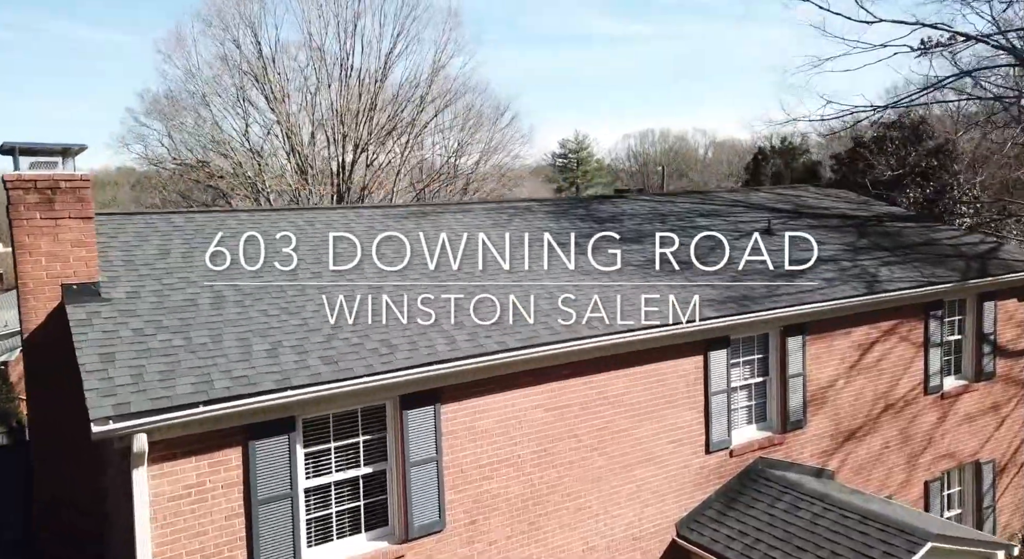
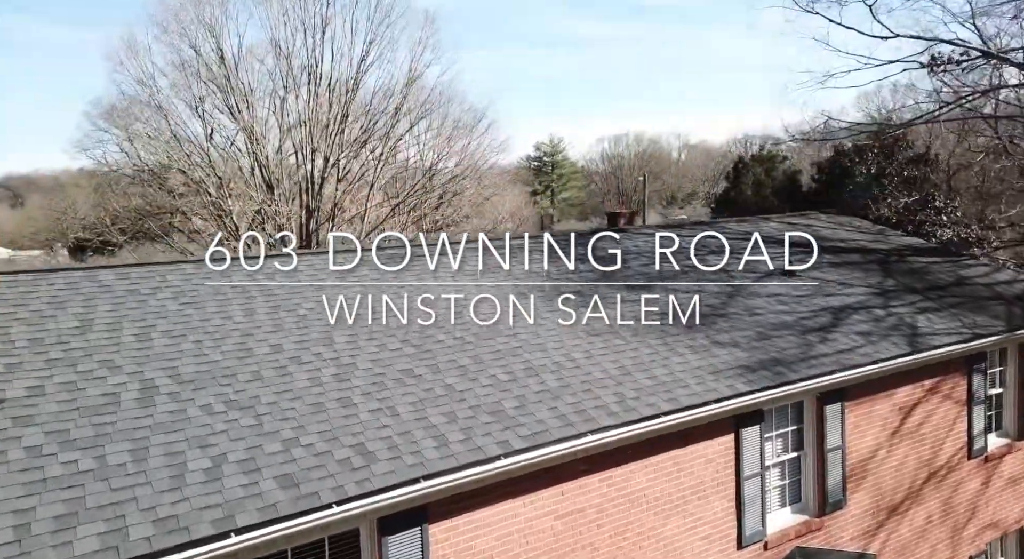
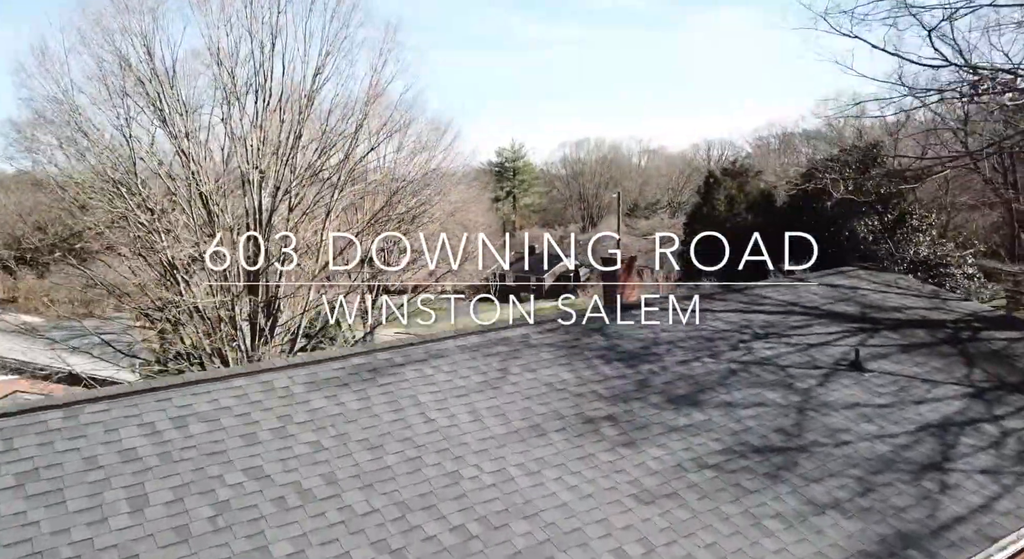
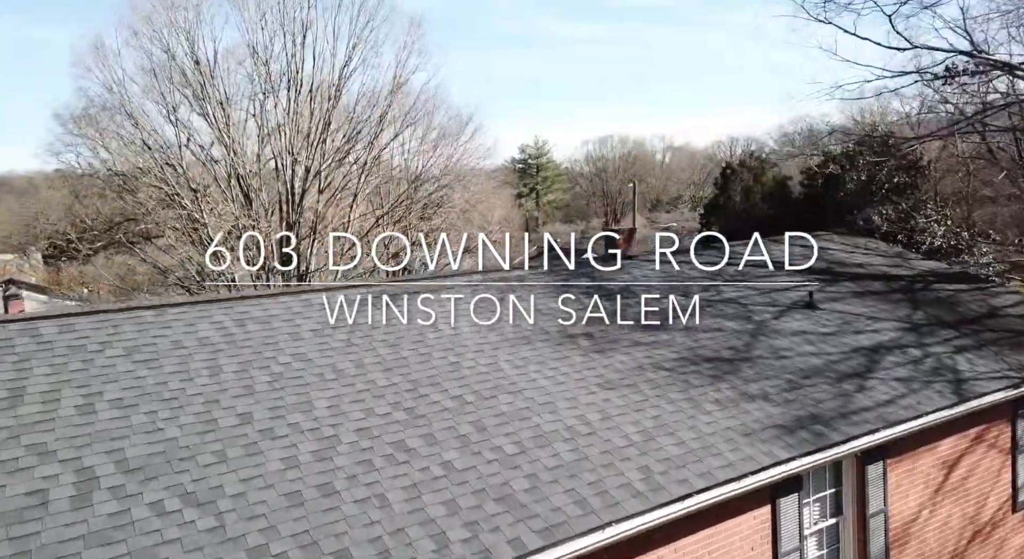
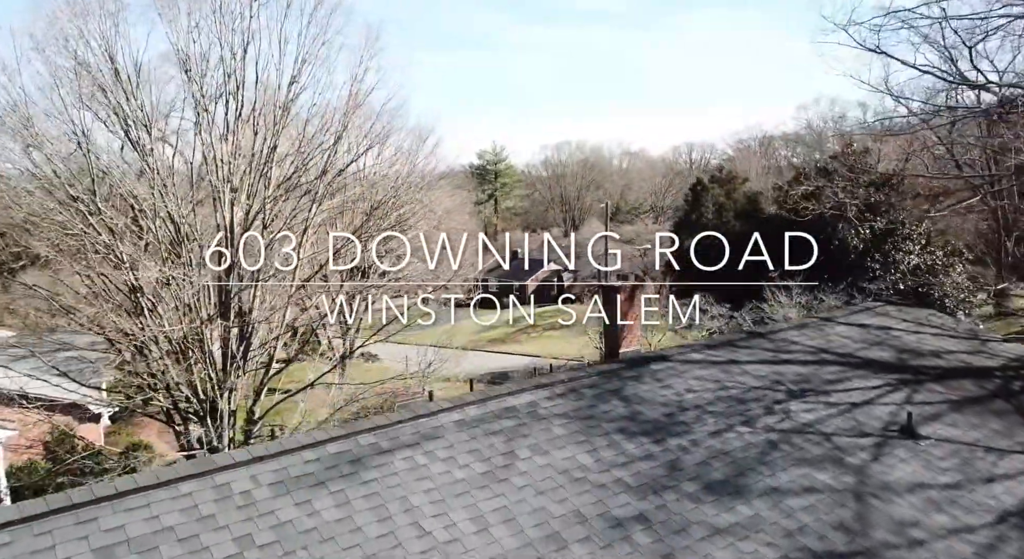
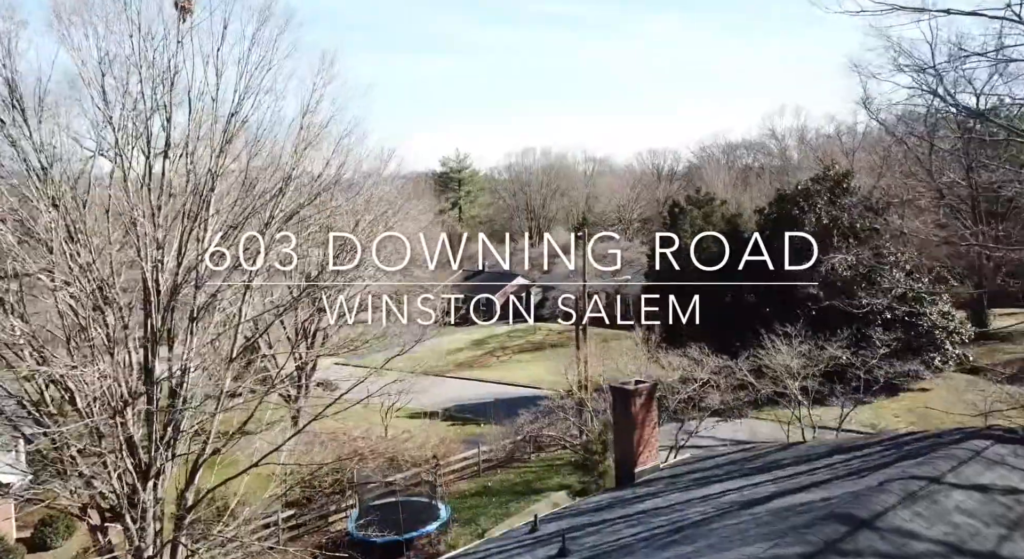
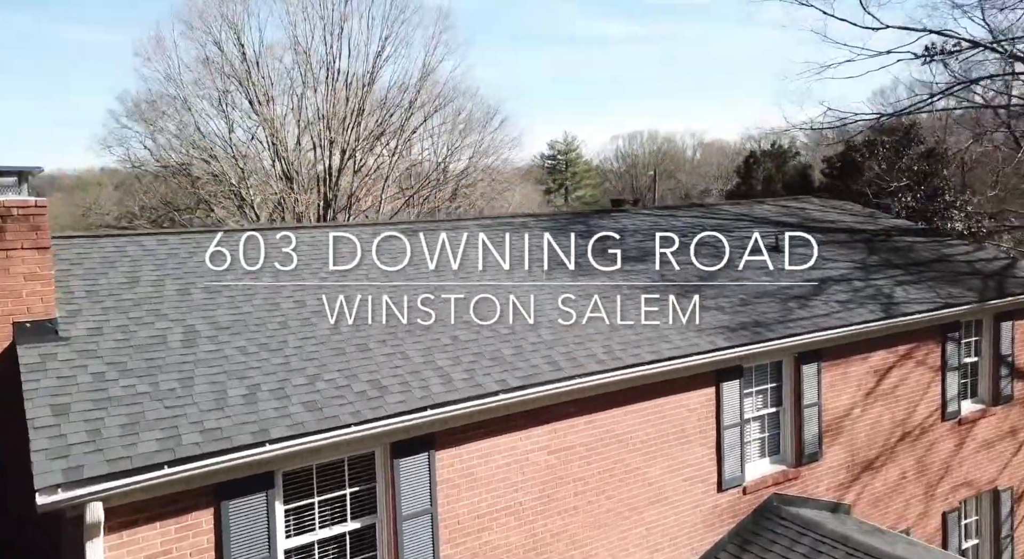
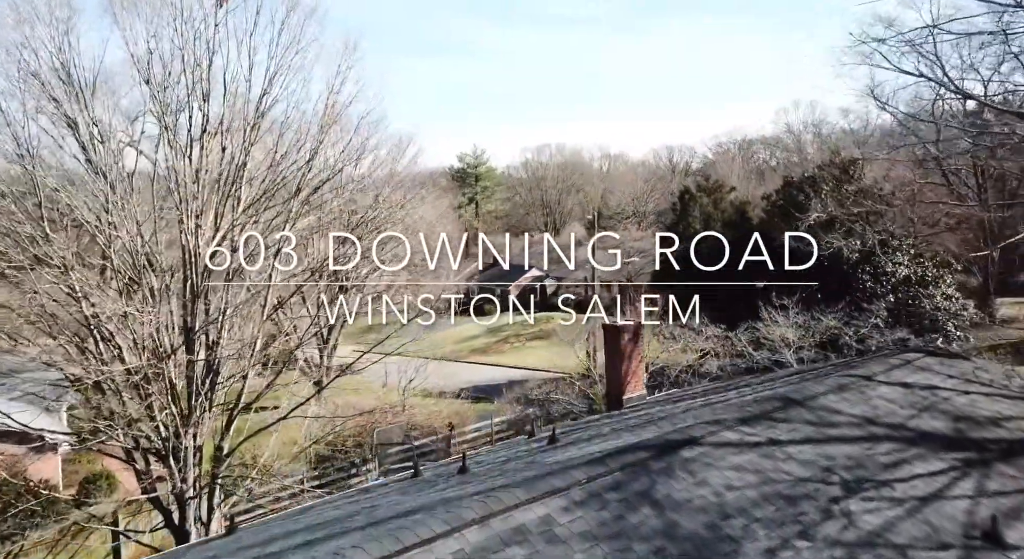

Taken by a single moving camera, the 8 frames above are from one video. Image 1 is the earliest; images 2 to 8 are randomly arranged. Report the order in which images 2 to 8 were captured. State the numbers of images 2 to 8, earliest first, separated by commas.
7, 2, 4, 3, 5, 8, 6
